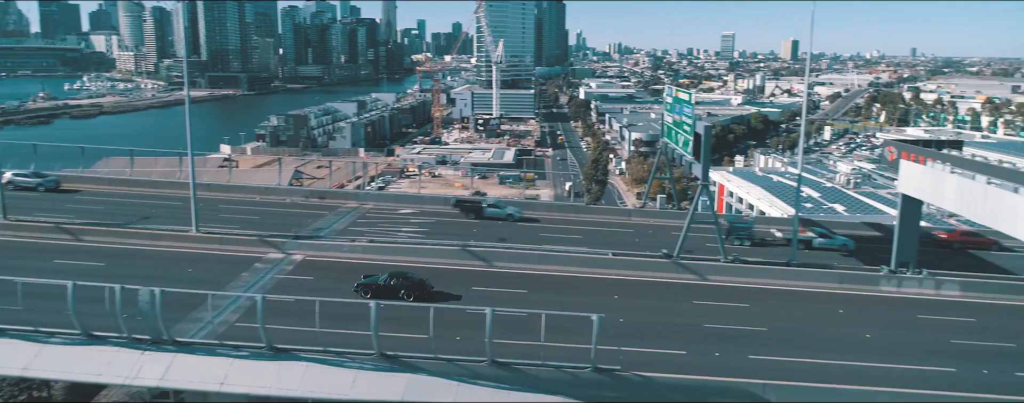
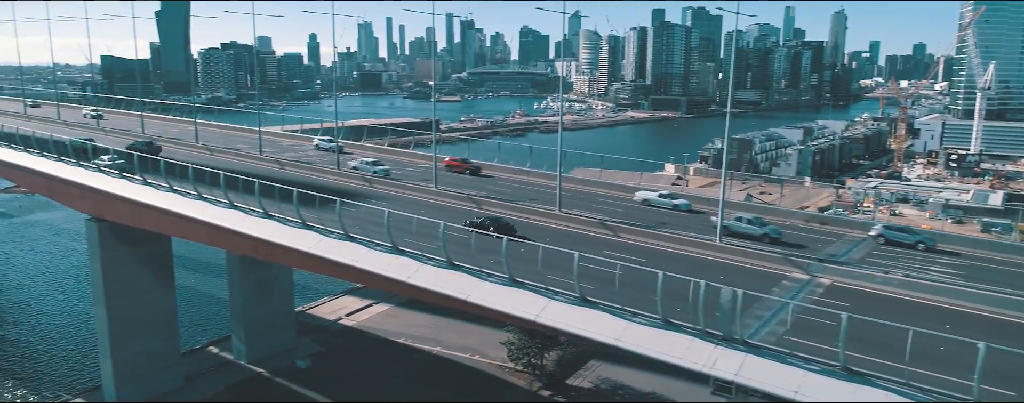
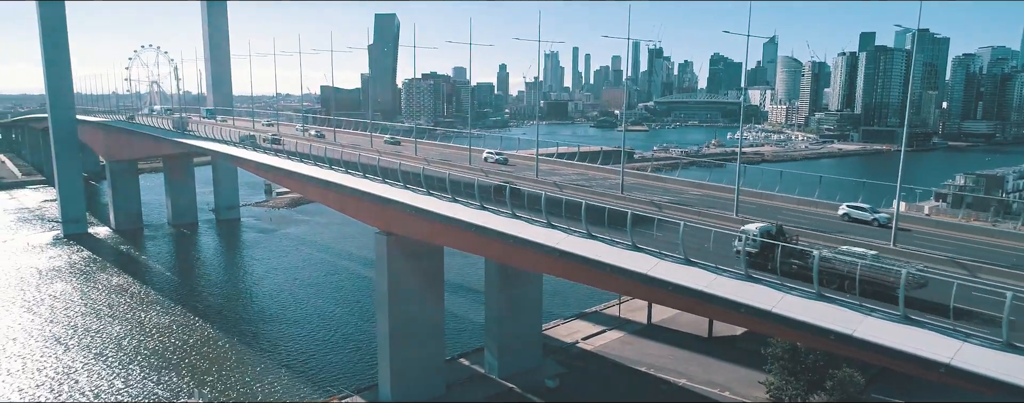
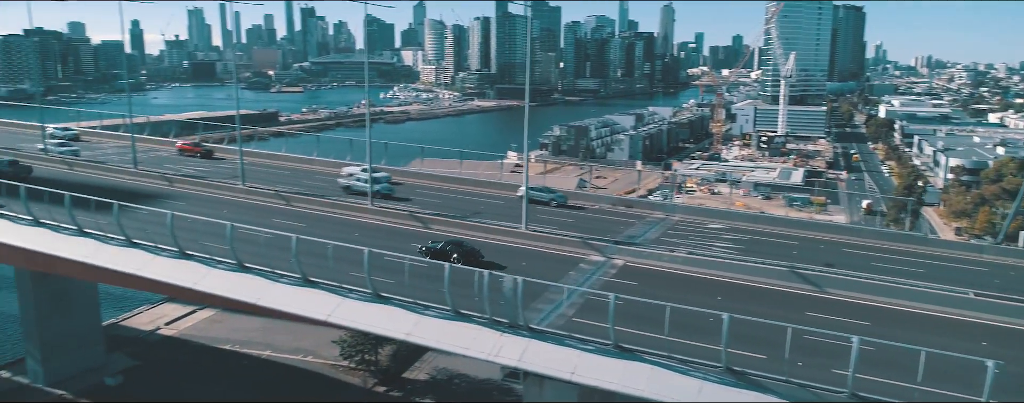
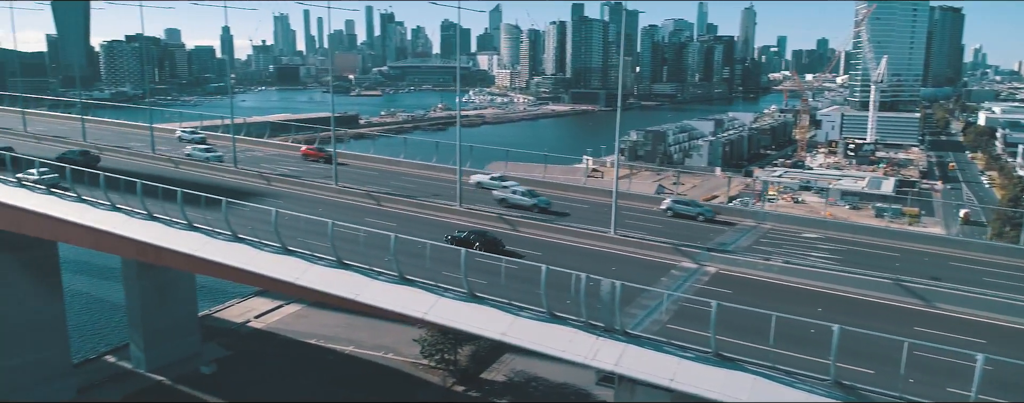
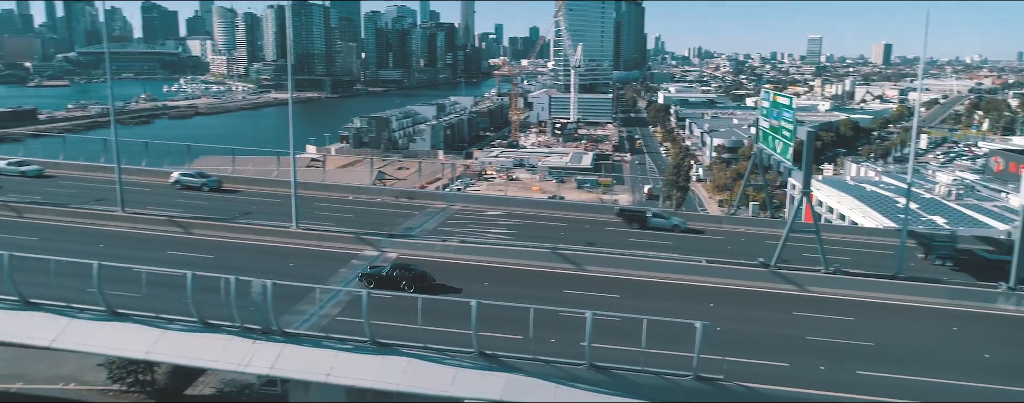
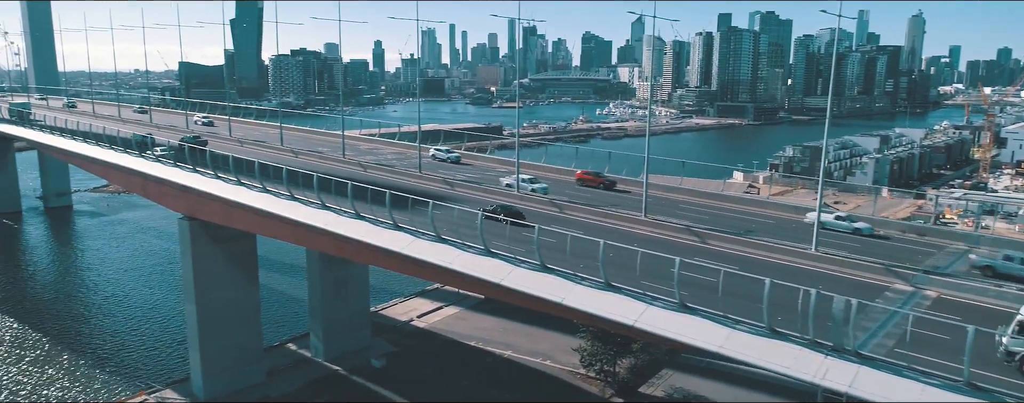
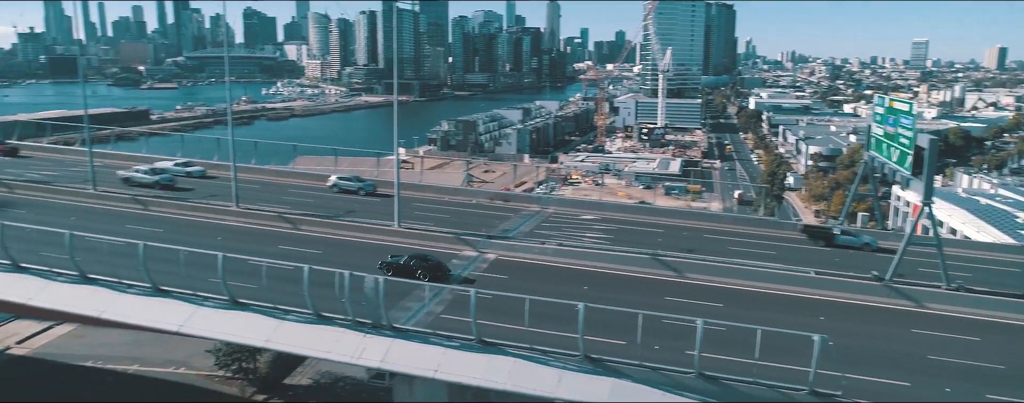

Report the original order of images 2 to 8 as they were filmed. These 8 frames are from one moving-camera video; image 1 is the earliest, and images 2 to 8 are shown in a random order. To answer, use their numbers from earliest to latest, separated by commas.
6, 8, 4, 5, 2, 7, 3
